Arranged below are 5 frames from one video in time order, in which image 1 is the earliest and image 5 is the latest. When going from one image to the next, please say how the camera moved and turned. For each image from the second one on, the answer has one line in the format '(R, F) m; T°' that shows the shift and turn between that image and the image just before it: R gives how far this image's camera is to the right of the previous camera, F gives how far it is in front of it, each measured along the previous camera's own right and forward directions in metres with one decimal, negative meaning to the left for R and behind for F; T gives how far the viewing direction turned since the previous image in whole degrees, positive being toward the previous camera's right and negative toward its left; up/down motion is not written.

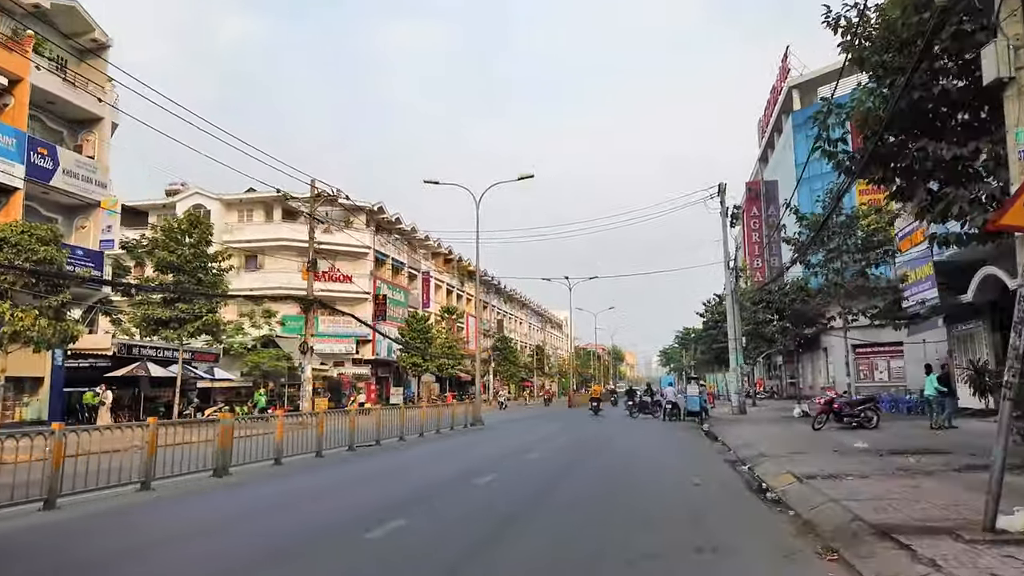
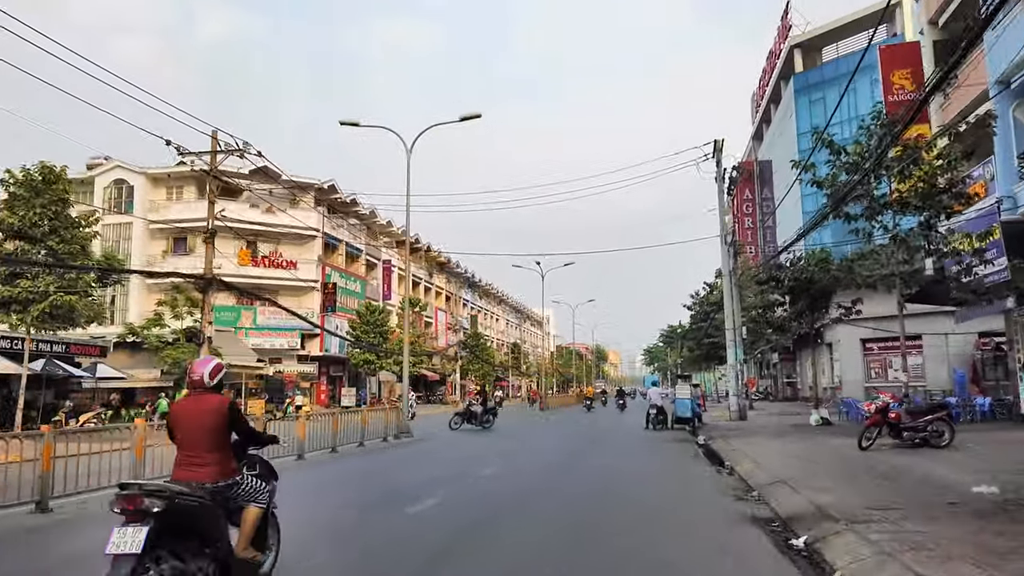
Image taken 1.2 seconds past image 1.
(+1.0, +4.9) m; +1°
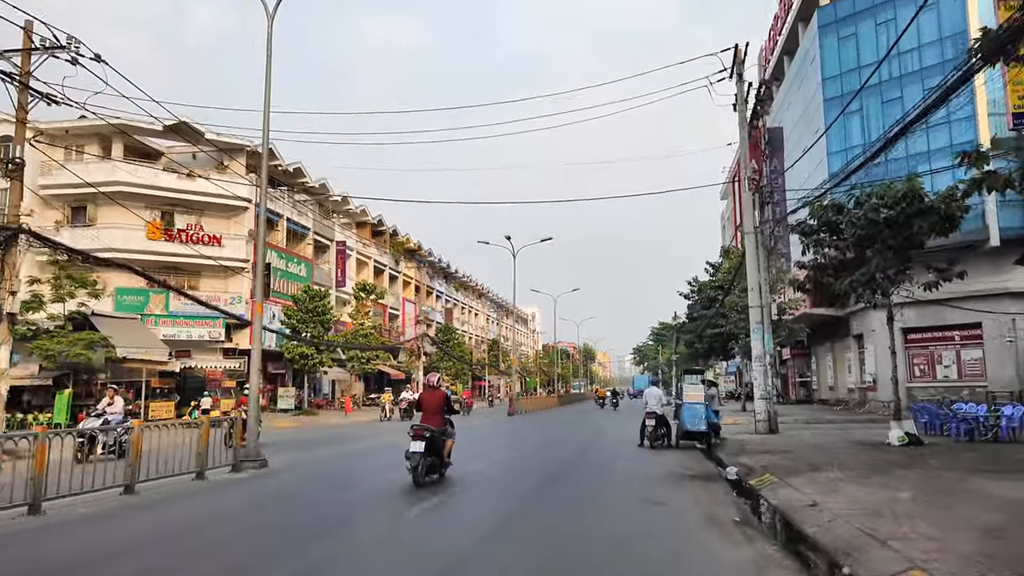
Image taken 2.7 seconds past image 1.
(+1.0, +6.2) m; +1°
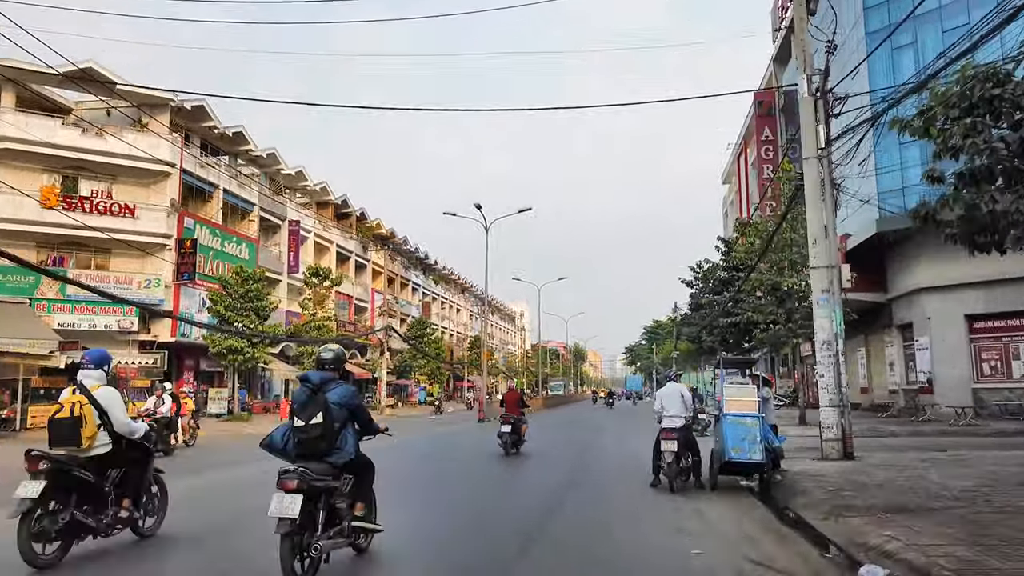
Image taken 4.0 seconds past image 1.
(+0.7, +5.4) m; +1°
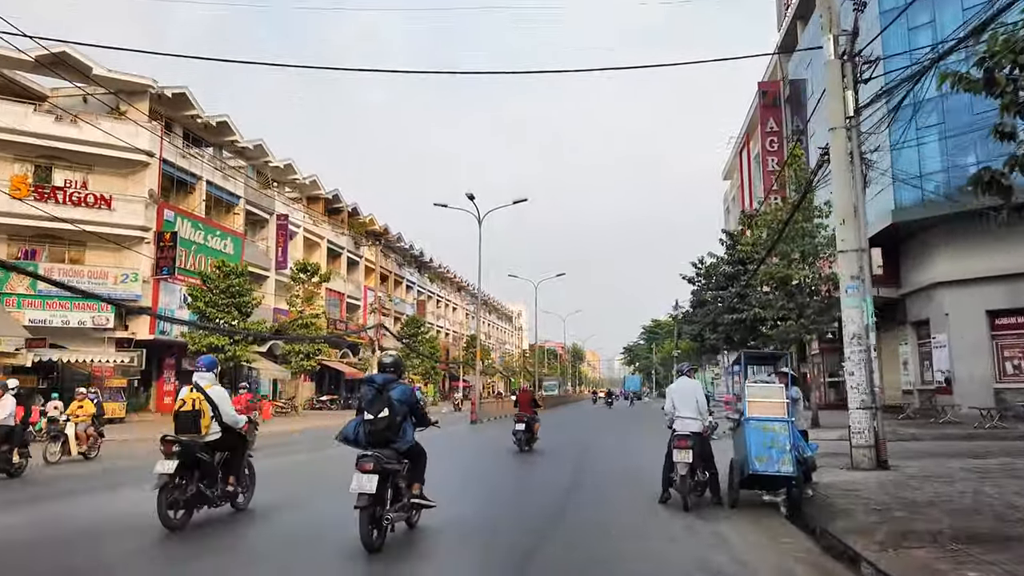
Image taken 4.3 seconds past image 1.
(+0.1, +1.2) m; 0°
